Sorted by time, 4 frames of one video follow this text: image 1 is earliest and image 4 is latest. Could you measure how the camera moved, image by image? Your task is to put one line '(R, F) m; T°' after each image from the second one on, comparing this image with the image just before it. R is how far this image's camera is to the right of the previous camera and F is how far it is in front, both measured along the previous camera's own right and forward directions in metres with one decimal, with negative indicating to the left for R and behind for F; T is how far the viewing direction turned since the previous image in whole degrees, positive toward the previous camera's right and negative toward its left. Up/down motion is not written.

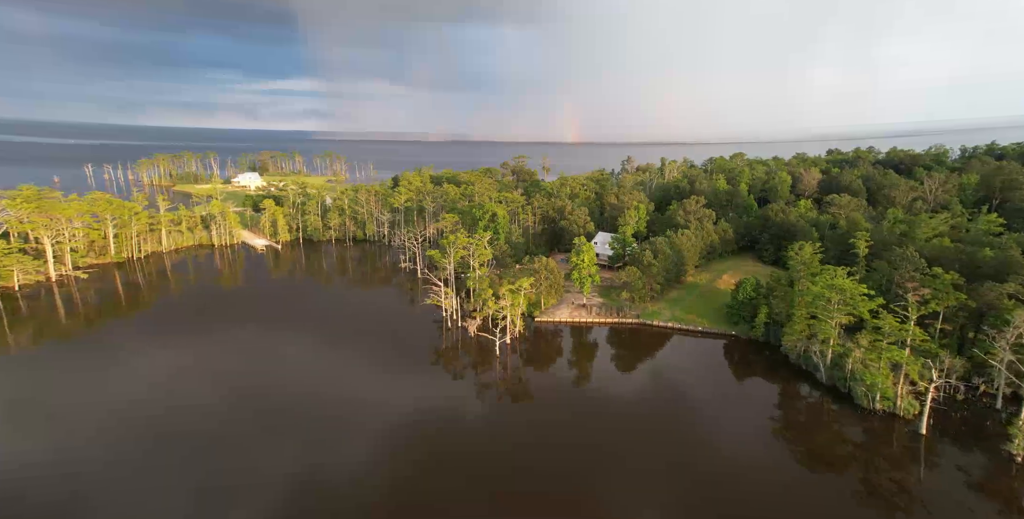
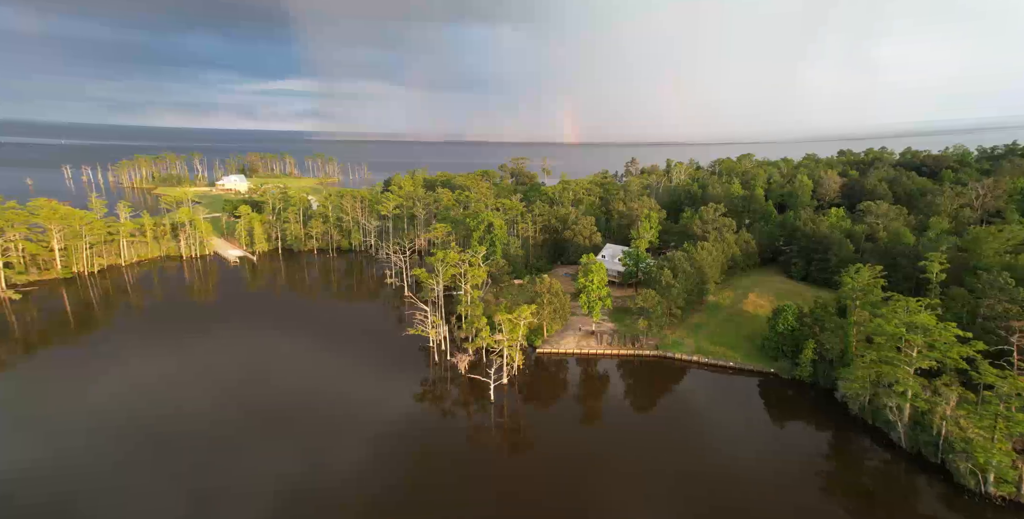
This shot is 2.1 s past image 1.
(+0.2, +6.7) m; 0°
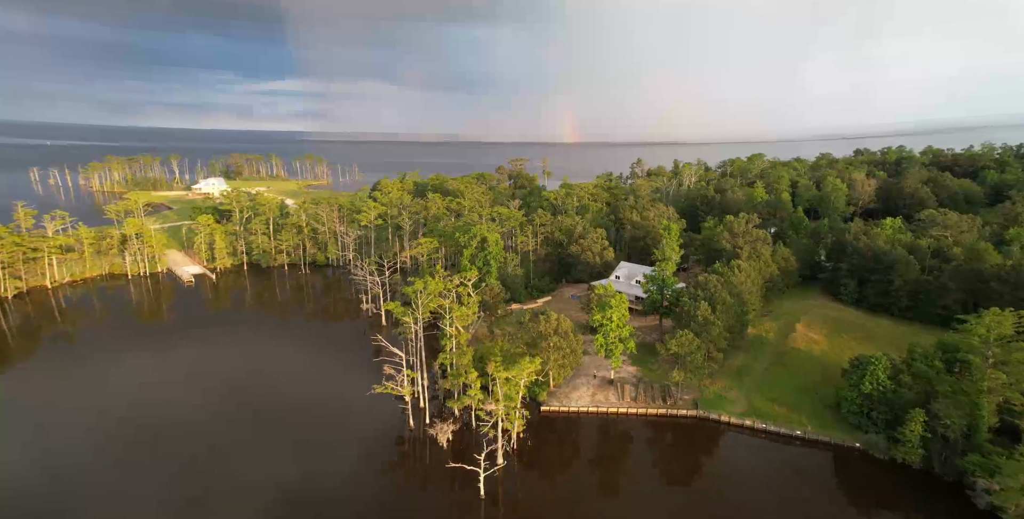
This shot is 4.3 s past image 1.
(+0.2, +9.0) m; 0°
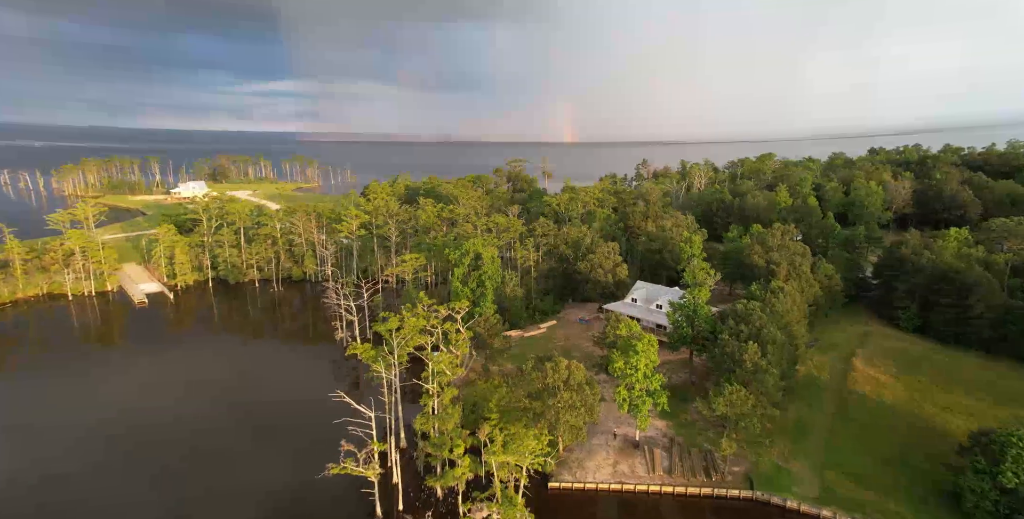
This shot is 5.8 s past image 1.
(0.0, +7.3) m; 0°
